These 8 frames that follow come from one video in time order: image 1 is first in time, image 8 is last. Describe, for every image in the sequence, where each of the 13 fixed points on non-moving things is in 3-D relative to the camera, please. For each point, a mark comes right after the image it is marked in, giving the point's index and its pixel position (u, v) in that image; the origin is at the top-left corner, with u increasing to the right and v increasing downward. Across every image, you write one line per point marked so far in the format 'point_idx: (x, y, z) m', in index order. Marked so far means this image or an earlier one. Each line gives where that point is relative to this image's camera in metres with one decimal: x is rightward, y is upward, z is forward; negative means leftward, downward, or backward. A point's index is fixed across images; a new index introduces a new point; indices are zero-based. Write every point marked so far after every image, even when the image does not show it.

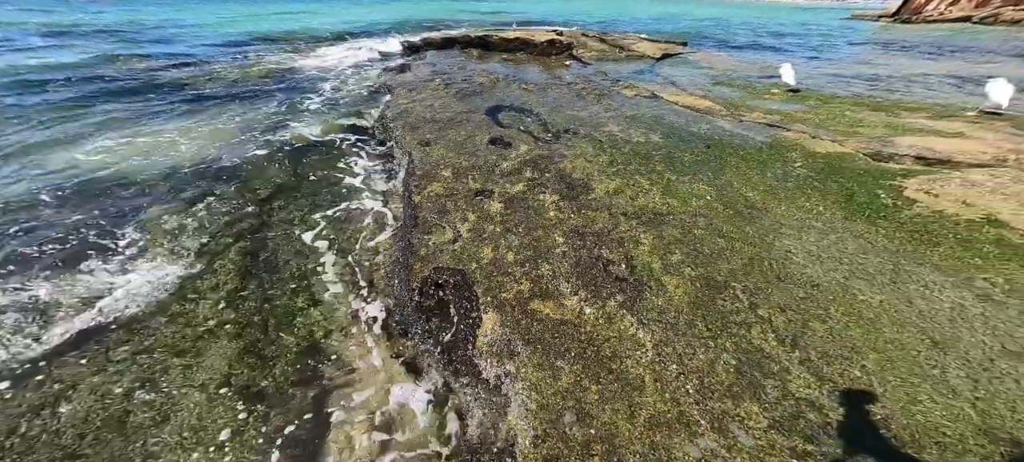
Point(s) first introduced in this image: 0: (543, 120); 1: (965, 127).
0: (+1.0, +2.8, +8.6) m
1: (+11.9, +2.7, +9.2) m
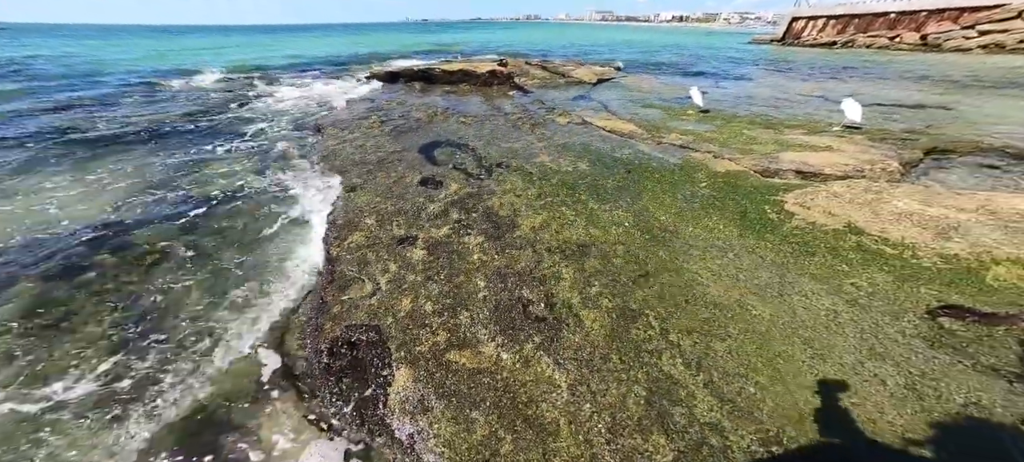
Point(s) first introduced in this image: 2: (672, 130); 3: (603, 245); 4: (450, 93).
0: (-0.8, +2.0, +8.8) m
1: (+9.9, +2.7, +10.6) m
2: (+5.4, +3.5, +11.8) m
3: (+1.7, -0.3, +6.4) m
4: (-2.7, +5.8, +14.4) m
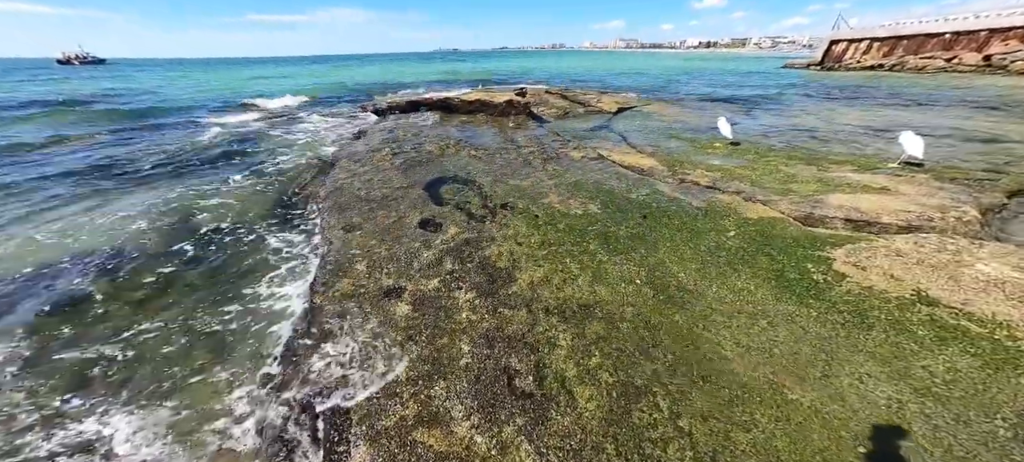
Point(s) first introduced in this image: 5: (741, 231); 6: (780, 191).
0: (-0.7, +0.9, +8.3) m
1: (+10.2, +1.3, +9.3) m
2: (+5.8, +2.1, +10.9) m
3: (+1.6, -1.2, +5.6) m
4: (-2.0, +4.5, +14.3) m
5: (+4.7, 0.0, +7.1) m
6: (+7.0, +1.1, +9.1) m
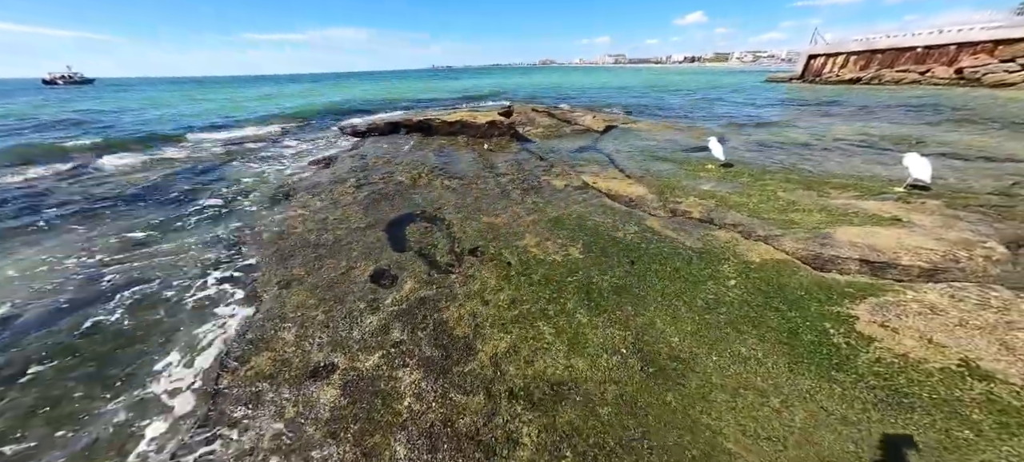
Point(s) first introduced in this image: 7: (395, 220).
0: (-1.3, -0.1, +7.3) m
1: (+9.5, +0.5, +8.5) m
2: (+5.1, +1.1, +10.0) m
3: (+1.0, -2.0, +4.6) m
4: (-2.8, +3.2, +13.4) m
5: (+4.1, -0.9, +6.1) m
6: (+6.4, +0.2, +8.2) m
7: (-2.7, +0.3, +7.7) m
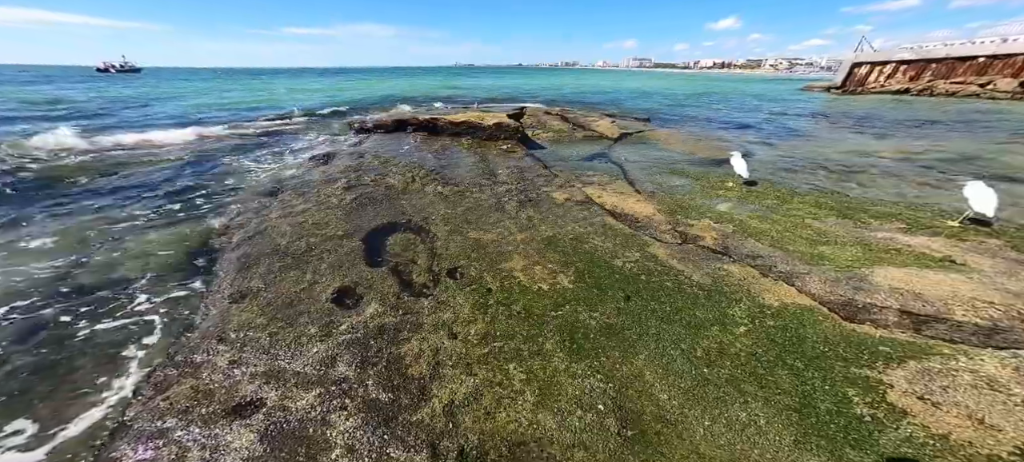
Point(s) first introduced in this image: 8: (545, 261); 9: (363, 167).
0: (-1.6, -0.4, +6.7) m
1: (+9.3, -0.4, +7.3) m
2: (+5.1, +0.5, +9.1) m
3: (+0.5, -2.5, +3.9) m
4: (-2.5, +3.0, +12.9) m
5: (+3.7, -1.4, +5.3) m
6: (+6.2, -0.5, +7.2) m
7: (-2.9, +0.1, +7.2) m
8: (+0.6, -0.6, +6.5) m
9: (-4.4, +1.7, +10.2) m
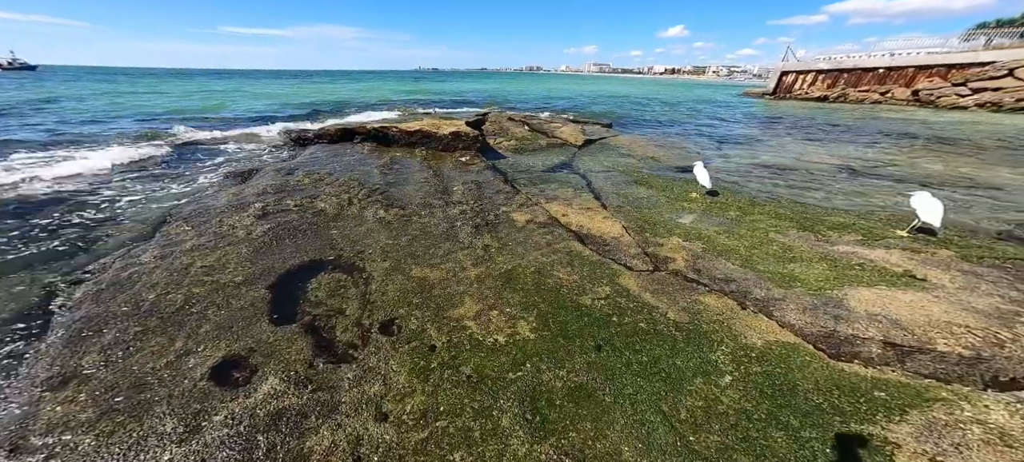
0: (-2.4, -1.0, +5.6) m
1: (+8.4, -0.7, +7.2) m
2: (+4.0, 0.0, +8.6) m
3: (0.0, -3.0, +2.9) m
4: (-4.1, +2.2, +11.6) m
5: (+3.1, -1.9, +4.6) m
6: (+5.3, -1.0, +6.8) m
7: (-3.8, -0.7, +5.9) m
8: (-0.2, -1.1, +5.6) m
9: (-5.6, +0.9, +8.8) m
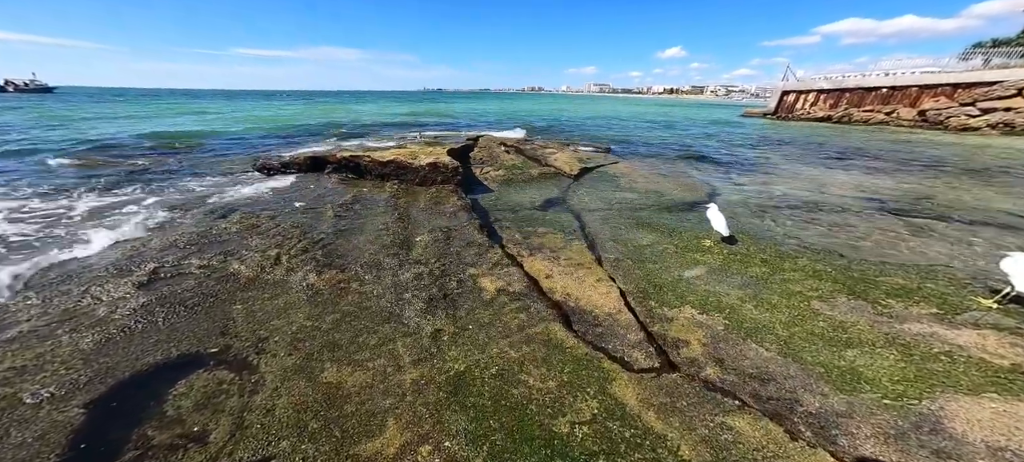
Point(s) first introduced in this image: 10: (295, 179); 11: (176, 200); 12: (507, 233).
0: (-3.0, -2.1, +3.9) m
1: (+7.8, -2.0, +5.4) m
2: (+3.4, -1.3, +6.8) m
3: (-0.7, -4.0, +1.1) m
4: (-4.5, +0.9, +10.2) m
5: (+2.4, -3.0, +2.8) m
6: (+4.7, -2.2, +5.0) m
7: (-4.4, -1.7, +4.3) m
8: (-0.8, -2.2, +3.9) m
9: (-6.1, -0.3, +7.3) m
10: (-7.6, +1.9, +12.3) m
11: (-10.1, +1.0, +10.5) m
12: (-0.1, -0.1, +8.8) m
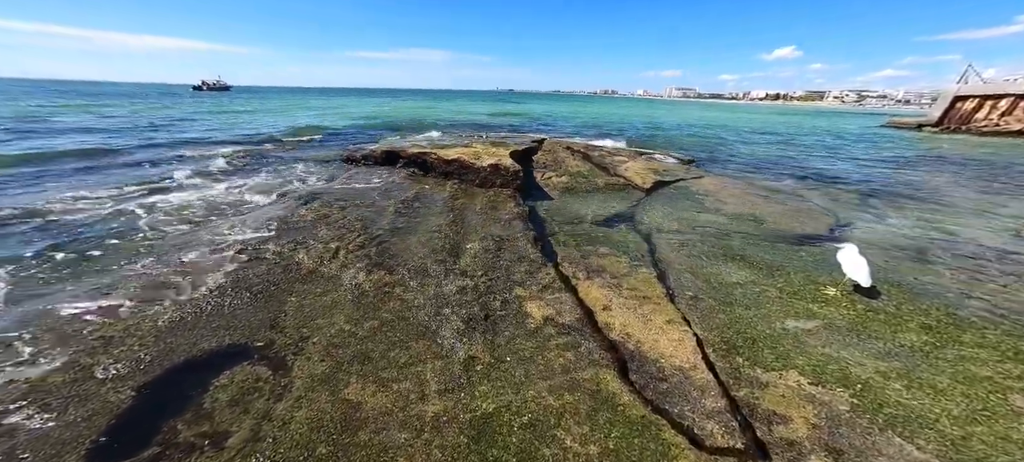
0: (-2.7, -2.1, +3.9) m
1: (+8.1, -3.0, +3.0) m
2: (+4.2, -1.9, +5.4) m
3: (-1.2, -4.2, +0.7) m
4: (-2.6, +0.9, +10.3) m
5: (+2.3, -3.5, +1.7) m
6: (+5.0, -2.9, +3.3) m
7: (-4.0, -1.6, +4.5) m
8: (-0.6, -2.5, +3.4) m
9: (-4.9, 0.0, +7.8) m
10: (-5.1, +2.2, +12.9) m
11: (-8.0, +1.6, +11.7) m
12: (+1.3, -0.4, +8.0) m
